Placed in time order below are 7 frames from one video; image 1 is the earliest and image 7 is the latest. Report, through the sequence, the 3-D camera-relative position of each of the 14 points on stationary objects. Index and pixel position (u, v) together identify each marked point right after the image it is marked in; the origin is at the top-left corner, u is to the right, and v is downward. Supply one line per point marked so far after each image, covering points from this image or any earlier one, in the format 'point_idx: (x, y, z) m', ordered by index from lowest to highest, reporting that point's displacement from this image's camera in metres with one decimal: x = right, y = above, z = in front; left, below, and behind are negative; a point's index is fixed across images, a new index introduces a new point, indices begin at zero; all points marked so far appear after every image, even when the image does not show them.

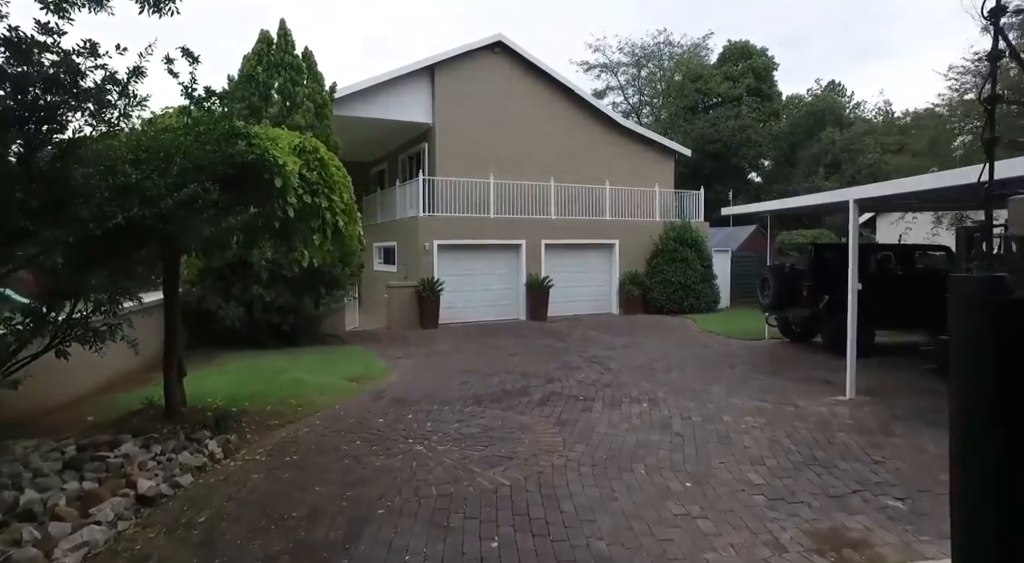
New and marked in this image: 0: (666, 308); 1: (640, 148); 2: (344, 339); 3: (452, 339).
0: (+4.4, -0.8, +16.3) m
1: (+4.0, +4.1, +17.9) m
2: (-3.5, -1.2, +12.1) m
3: (-1.3, -1.2, +12.3) m
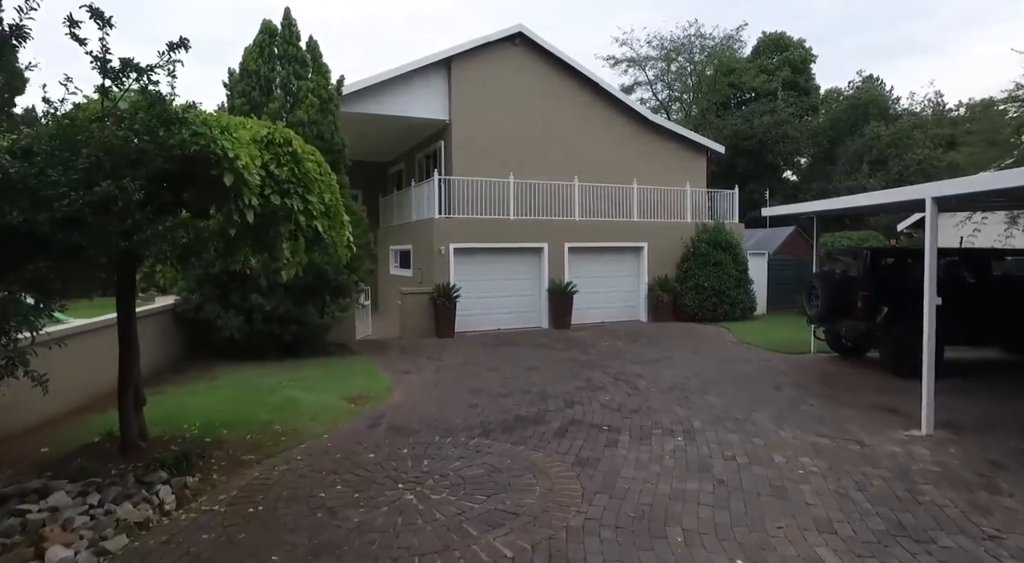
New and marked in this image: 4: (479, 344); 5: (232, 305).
0: (+5.0, -0.9, +15.3) m
1: (+4.6, +4.0, +16.8) m
2: (-3.1, -1.3, +11.4) m
3: (-0.9, -1.4, +11.5) m
4: (-0.7, -1.3, +12.2) m
5: (-4.7, -0.4, +9.6) m
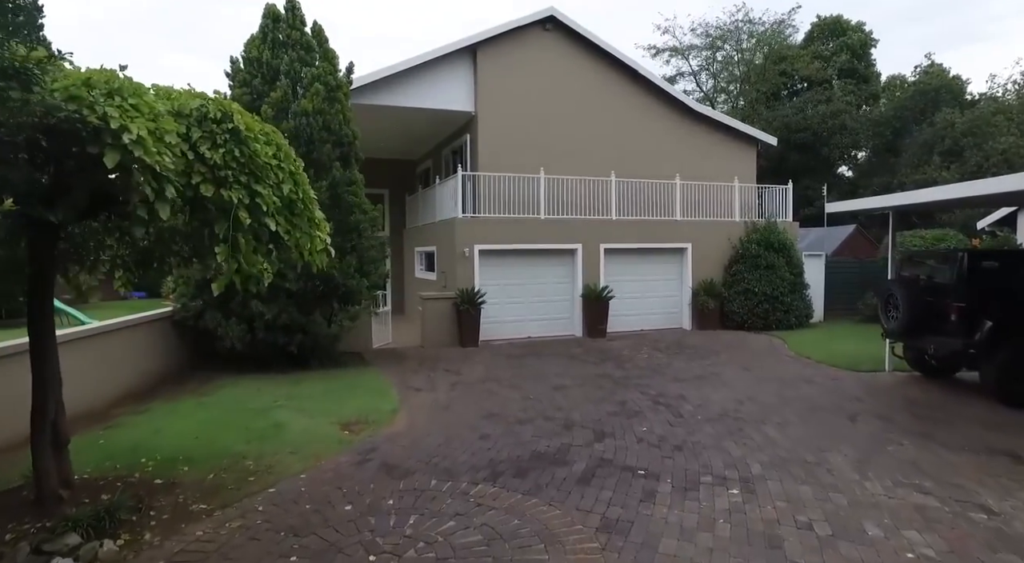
0: (+5.7, -1.0, +13.9) m
1: (+5.4, +3.9, +15.5) m
2: (-2.6, -1.4, +10.5) m
3: (-0.4, -1.5, +10.5) m
4: (-0.1, -1.4, +11.2) m
5: (-4.3, -0.5, +8.9) m
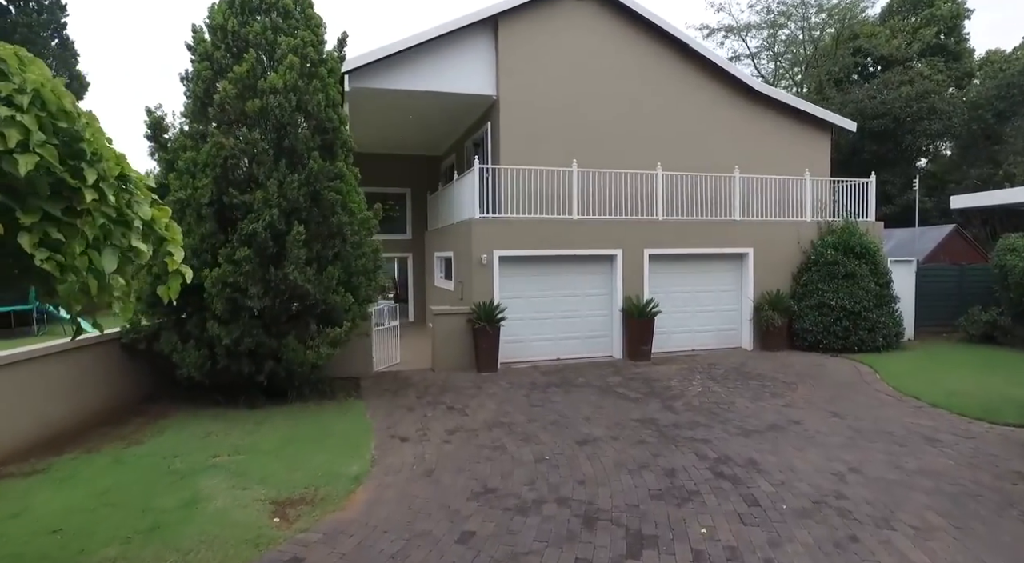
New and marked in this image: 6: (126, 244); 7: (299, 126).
0: (+6.3, -1.2, +11.5) m
1: (+6.1, +3.6, +13.2) m
2: (-2.3, -1.6, +8.8) m
3: (-0.1, -1.7, +8.6) m
4: (+0.2, -1.6, +9.3) m
5: (-4.1, -0.7, +7.3) m
6: (-1.6, +0.2, +2.4) m
7: (-2.7, +2.0, +7.4) m
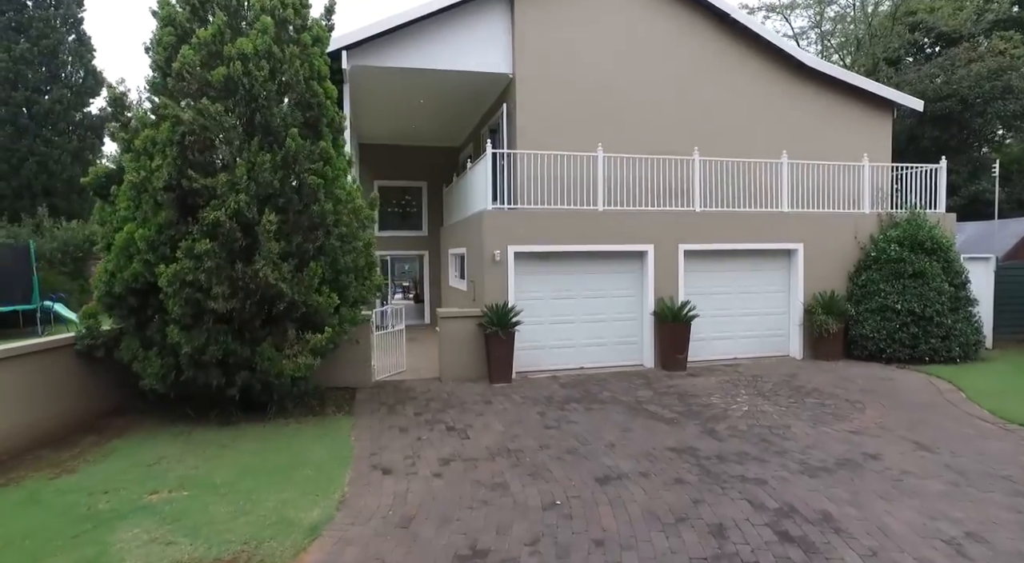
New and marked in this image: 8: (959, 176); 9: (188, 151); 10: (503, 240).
0: (+6.6, -1.2, +10.0) m
1: (+6.5, +3.6, +11.7) m
2: (-2.1, -1.6, +7.8) m
3: (+0.1, -1.7, +7.4) m
4: (+0.4, -1.6, +8.1) m
5: (-4.0, -0.7, +6.4) m
6: (-1.7, +0.2, +1.3) m
7: (-2.6, +2.0, +6.3) m
8: (+14.0, +3.3, +18.2) m
9: (-3.4, +1.4, +6.0) m
10: (-0.2, +0.7, +9.4) m
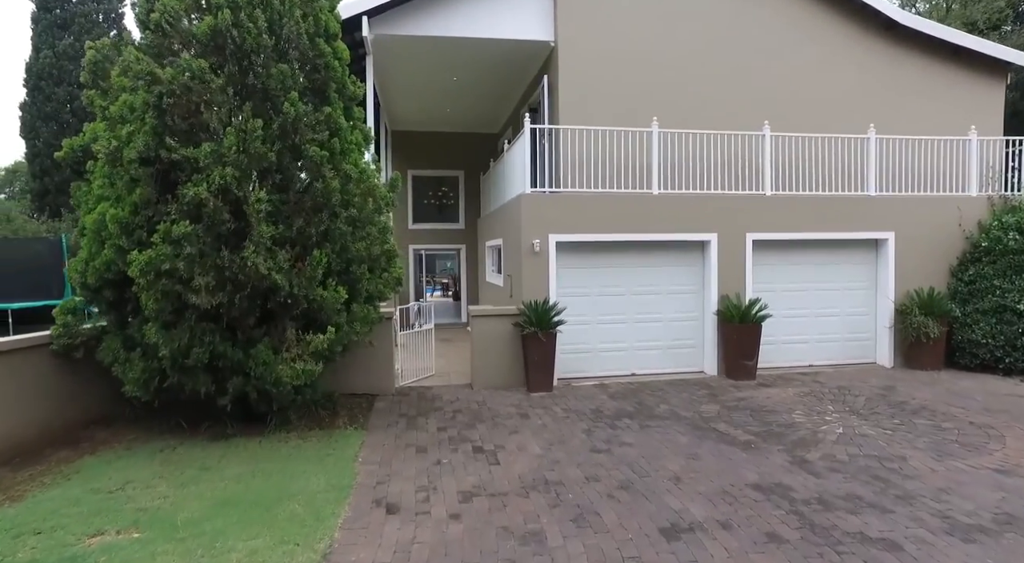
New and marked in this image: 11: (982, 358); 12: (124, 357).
0: (+7.2, -1.2, +8.4) m
1: (+7.3, +3.7, +10.0) m
2: (-1.7, -1.5, +6.7) m
3: (+0.5, -1.6, +6.3) m
4: (+0.9, -1.6, +6.9) m
5: (-3.6, -0.6, +5.5) m
6: (-1.7, +0.2, +0.2) m
7: (-2.2, +2.1, +5.4) m
8: (+15.2, +3.4, +15.9) m
9: (-3.0, +1.4, +5.1) m
10: (+0.4, +0.8, +8.2) m
11: (+7.0, -1.1, +8.6) m
12: (-3.7, -0.7, +5.4) m
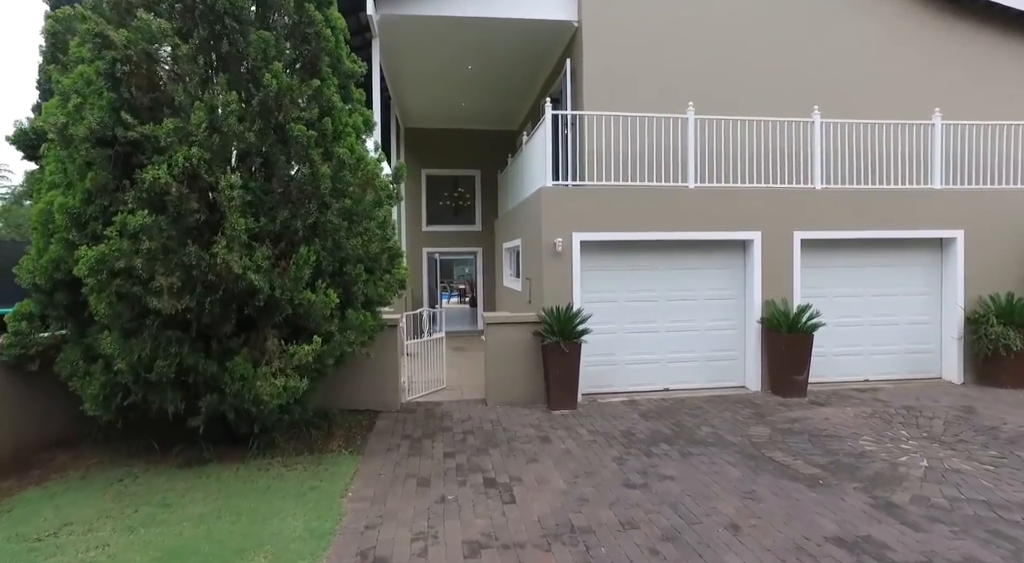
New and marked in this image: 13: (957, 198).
0: (+7.4, -1.2, +7.2) m
1: (+7.6, +3.6, +8.9) m
2: (-1.5, -1.6, +5.9) m
3: (+0.7, -1.6, +5.4) m
4: (+1.1, -1.6, +6.0) m
5: (-3.4, -0.6, +4.8) m
6: (-1.8, +0.3, -0.6) m
7: (-2.1, +2.1, +4.6) m
8: (+15.7, +3.2, +14.6) m
9: (-2.9, +1.4, +4.3) m
10: (+0.7, +0.7, +7.4) m
11: (+7.2, -1.2, +7.5) m
12: (-3.5, -0.7, +4.7) m
13: (+6.1, +1.2, +8.0) m
